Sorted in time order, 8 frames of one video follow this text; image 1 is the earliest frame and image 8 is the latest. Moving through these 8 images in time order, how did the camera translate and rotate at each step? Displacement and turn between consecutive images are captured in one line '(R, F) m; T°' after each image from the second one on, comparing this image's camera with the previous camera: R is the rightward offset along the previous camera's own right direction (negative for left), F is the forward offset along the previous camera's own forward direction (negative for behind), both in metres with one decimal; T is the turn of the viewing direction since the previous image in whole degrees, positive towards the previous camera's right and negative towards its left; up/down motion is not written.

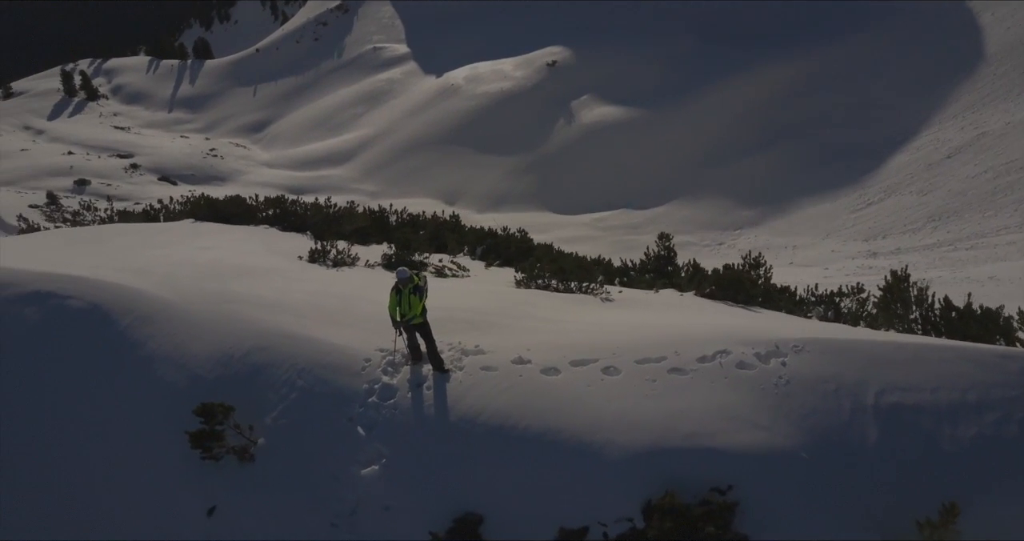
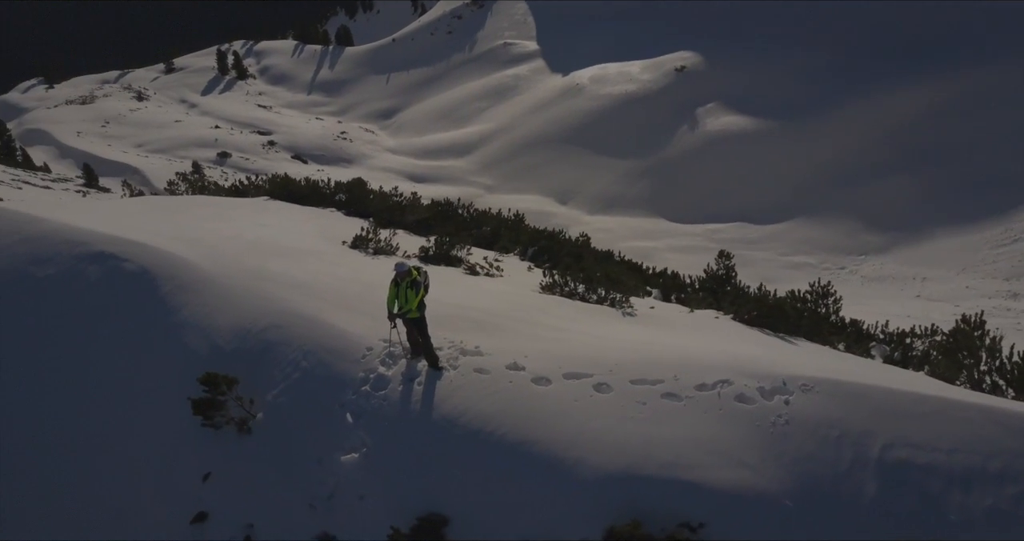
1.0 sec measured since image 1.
(+0.7, +0.1) m; -8°
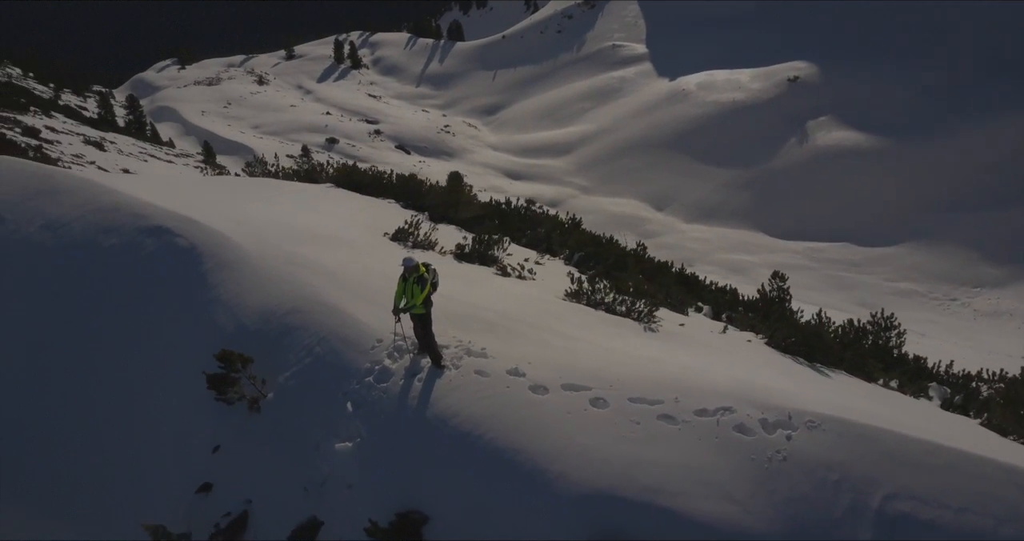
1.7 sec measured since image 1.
(+0.5, +0.1) m; -7°
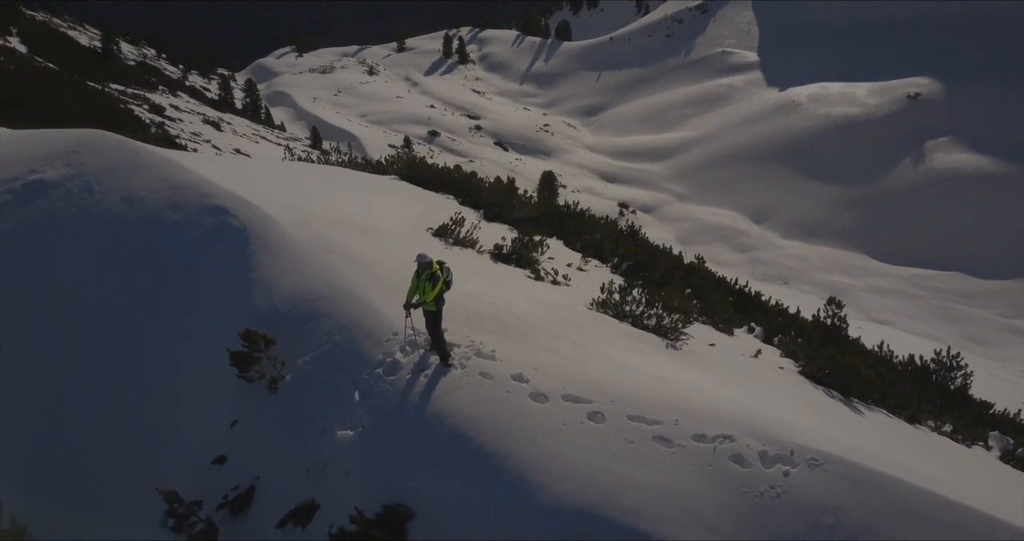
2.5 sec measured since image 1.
(+0.5, +0.1) m; -7°
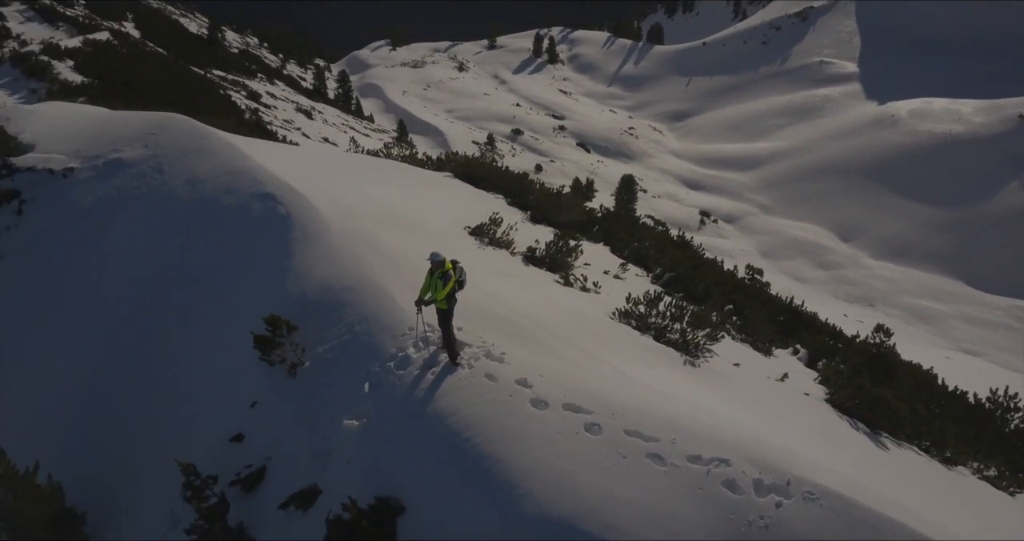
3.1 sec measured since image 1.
(+0.4, 0.0) m; -6°
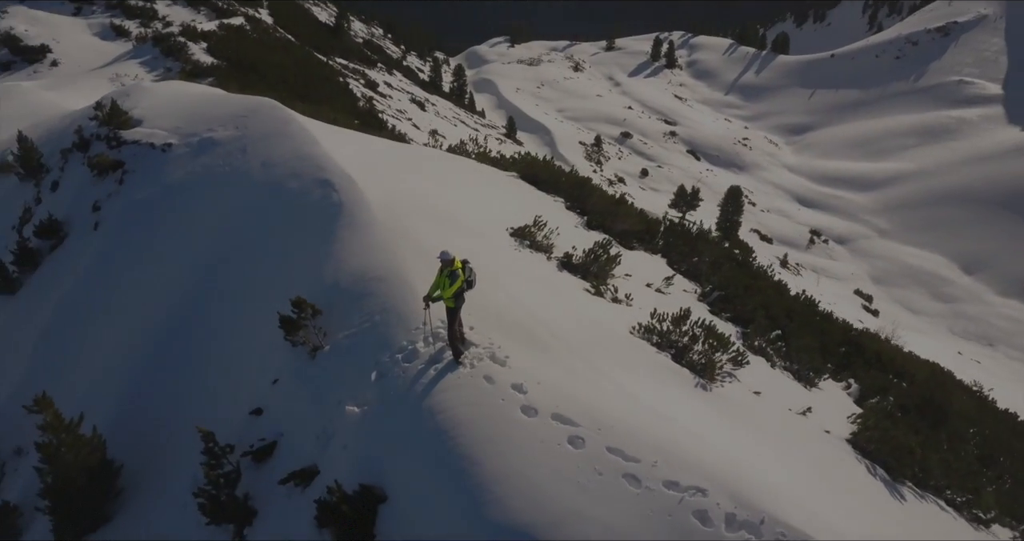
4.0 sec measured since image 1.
(+0.6, 0.0) m; -7°
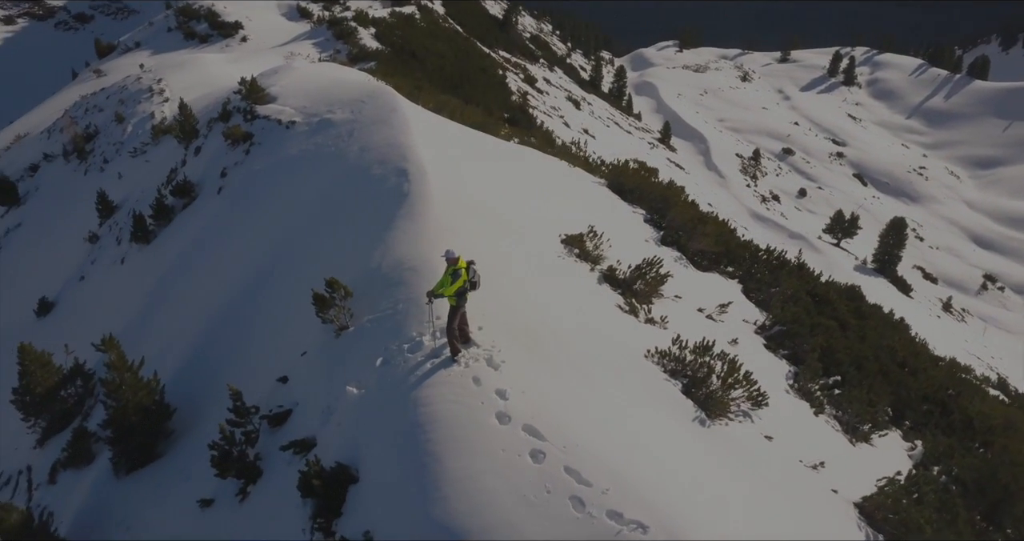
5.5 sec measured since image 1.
(+0.9, +0.1) m; -11°
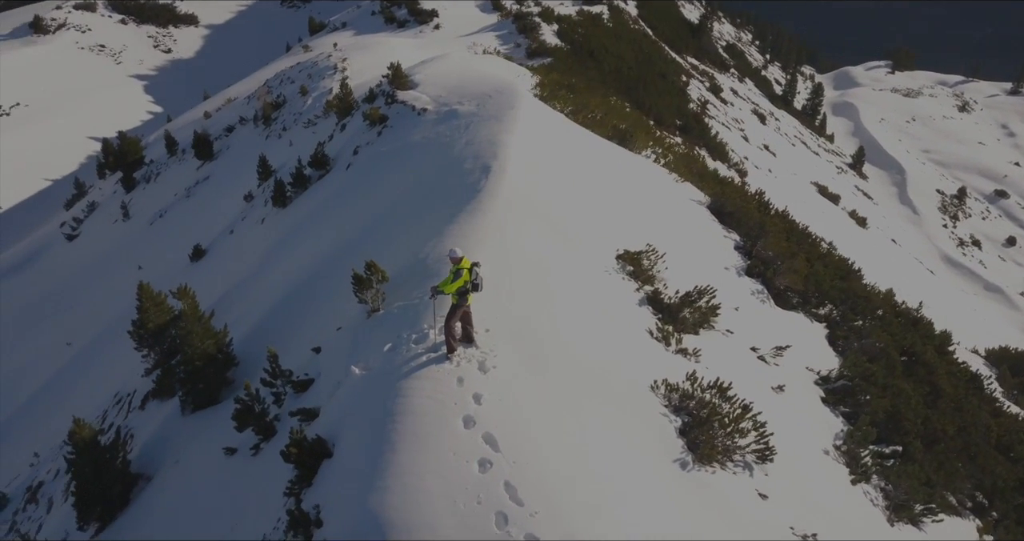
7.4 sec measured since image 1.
(+1.1, +0.1) m; -12°
